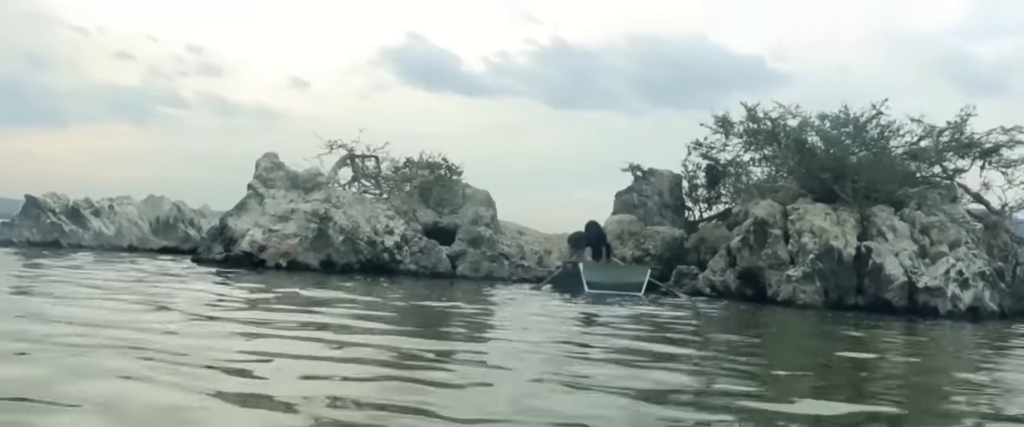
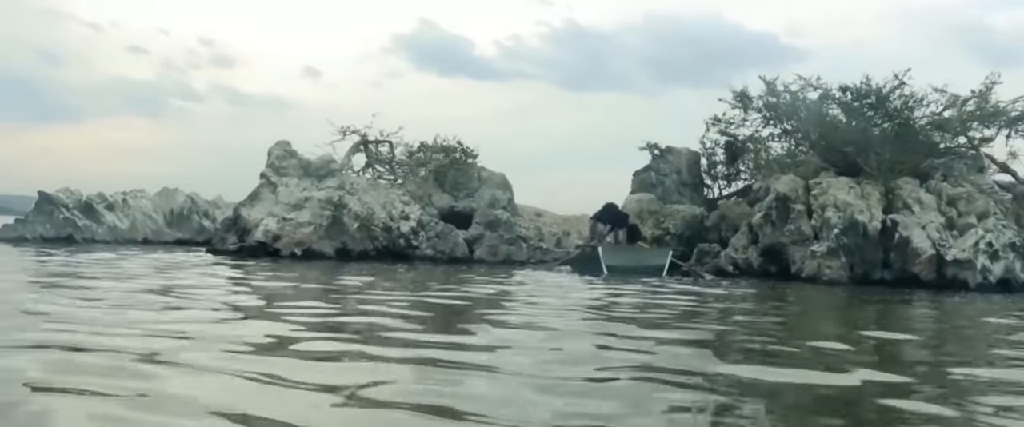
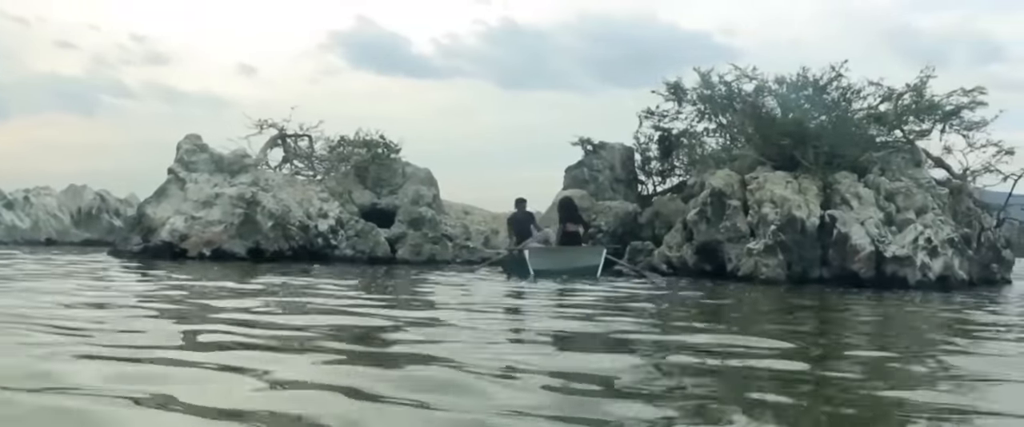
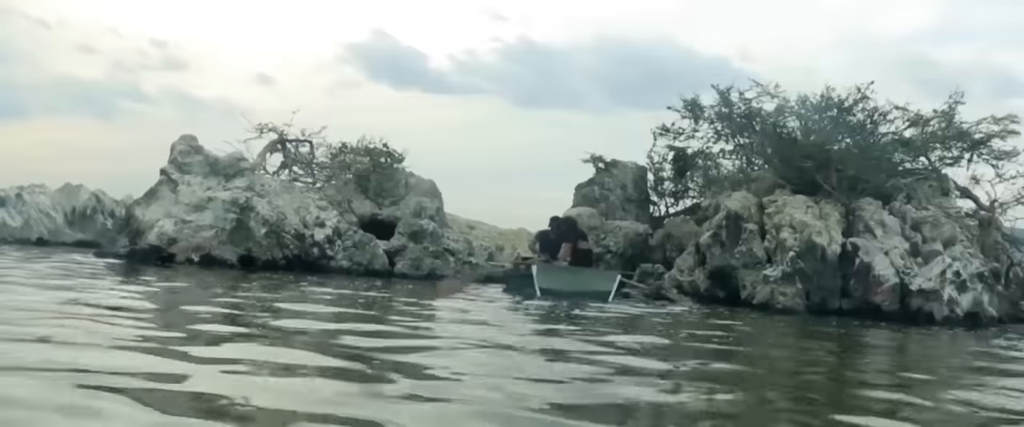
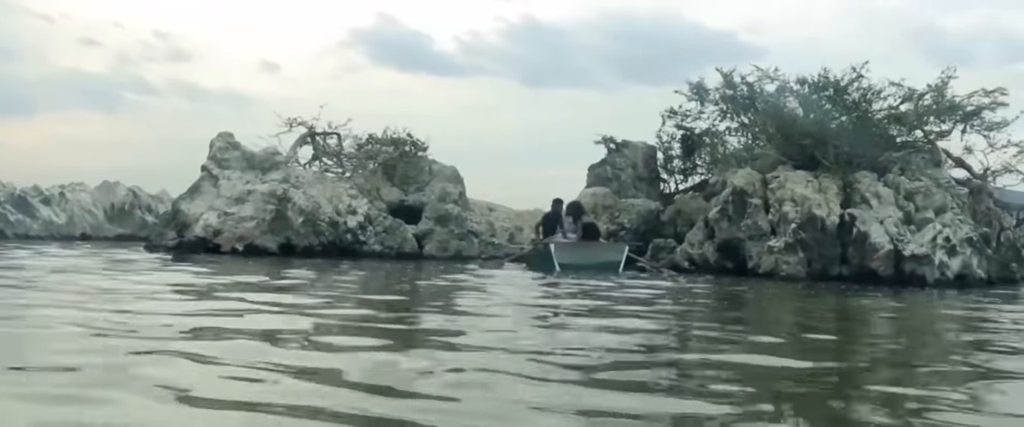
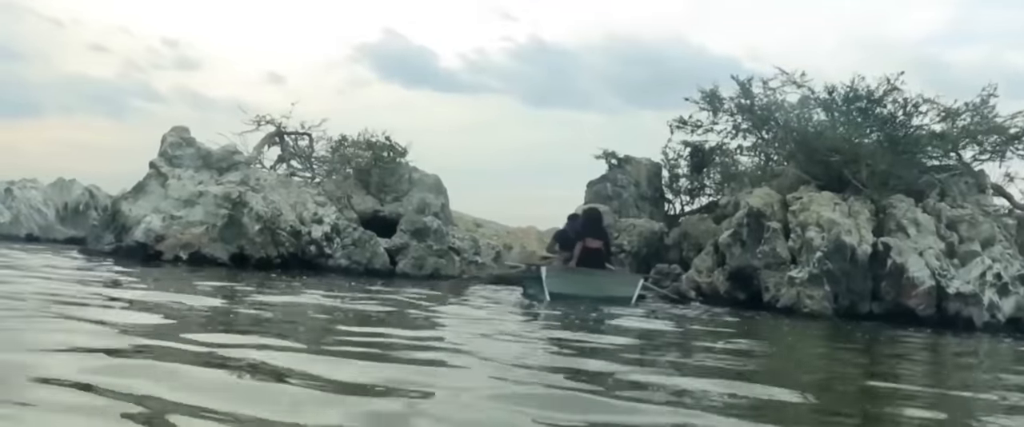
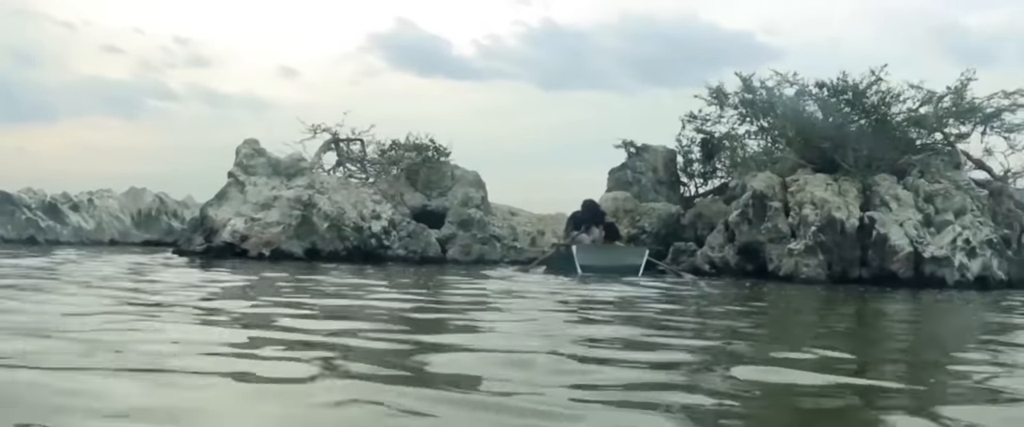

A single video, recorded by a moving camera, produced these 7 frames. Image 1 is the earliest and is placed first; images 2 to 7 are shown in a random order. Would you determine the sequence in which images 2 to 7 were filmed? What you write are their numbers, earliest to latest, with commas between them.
2, 7, 5, 3, 4, 6
